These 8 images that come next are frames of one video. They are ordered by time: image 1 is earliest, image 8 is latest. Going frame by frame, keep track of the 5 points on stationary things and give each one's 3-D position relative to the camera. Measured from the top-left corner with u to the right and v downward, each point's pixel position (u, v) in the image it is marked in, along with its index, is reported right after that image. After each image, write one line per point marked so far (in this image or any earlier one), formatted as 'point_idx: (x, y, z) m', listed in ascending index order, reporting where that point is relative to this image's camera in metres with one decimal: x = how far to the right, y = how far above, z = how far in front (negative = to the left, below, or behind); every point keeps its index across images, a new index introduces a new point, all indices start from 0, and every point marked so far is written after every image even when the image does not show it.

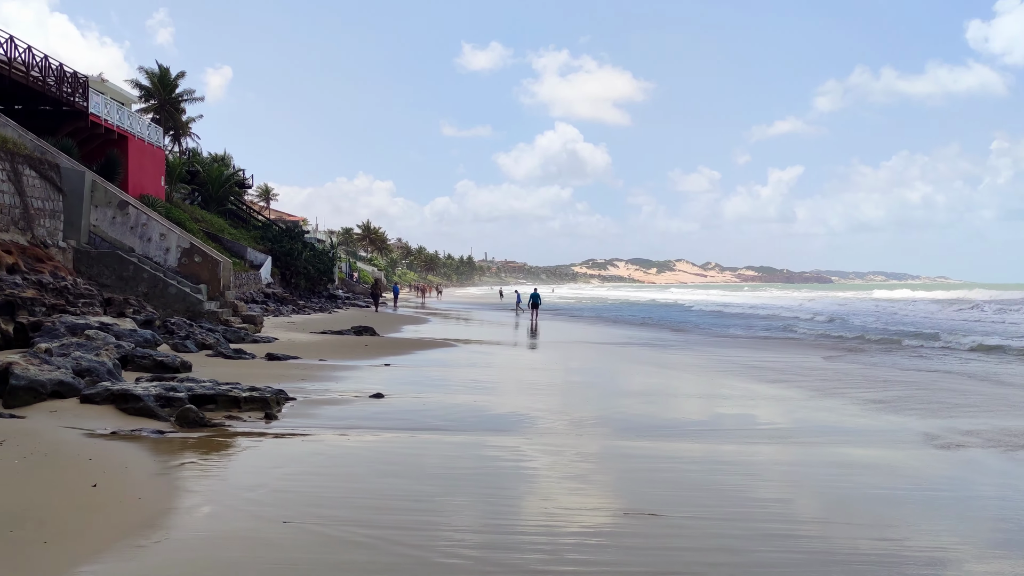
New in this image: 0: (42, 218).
0: (-8.1, +1.2, +15.7) m
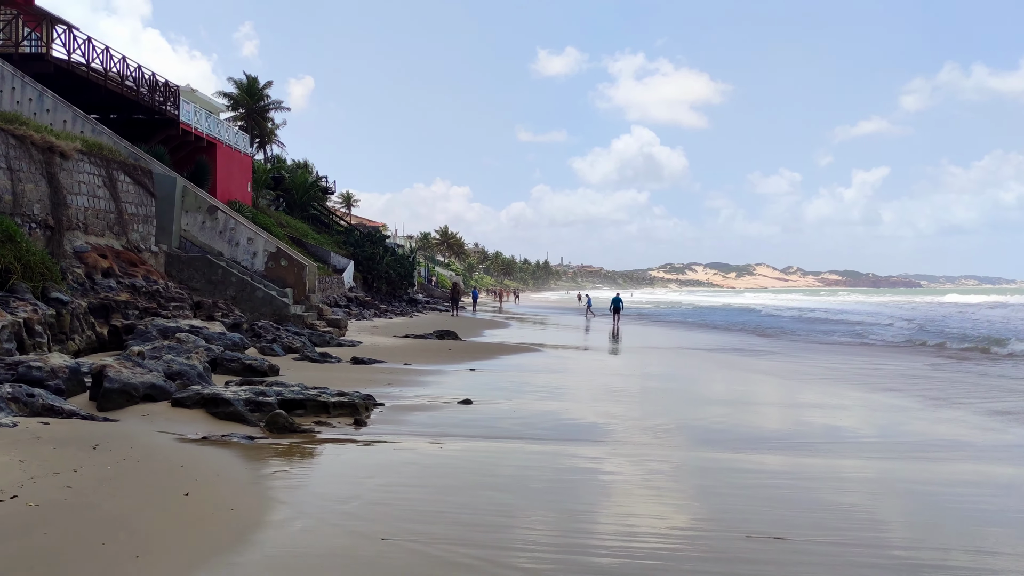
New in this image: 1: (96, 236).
0: (-6.6, +1.1, +16.0) m
1: (-6.6, +0.8, +14.5) m
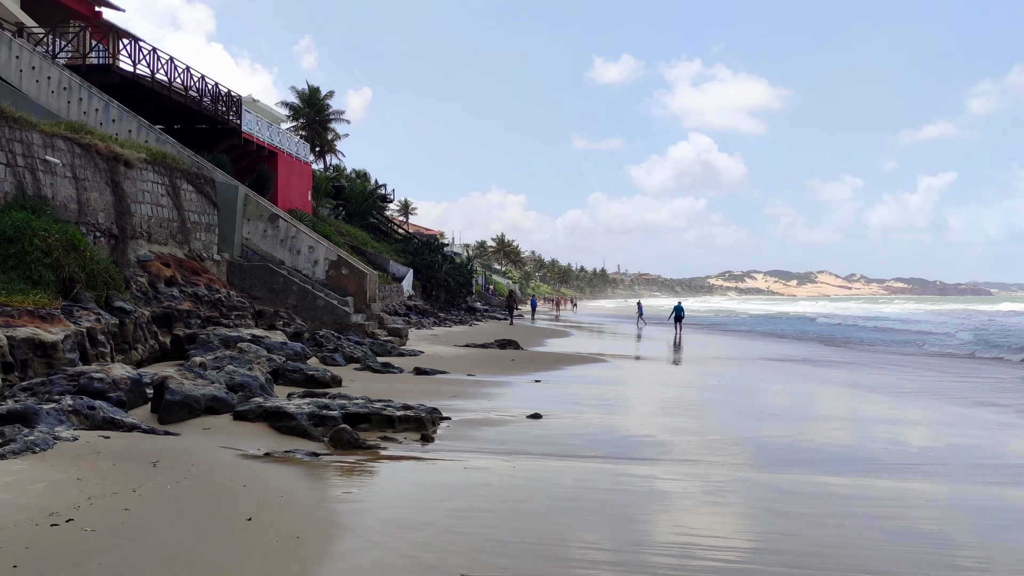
0: (-5.5, +1.0, +16.0) m
1: (-5.6, +0.7, +14.5) m
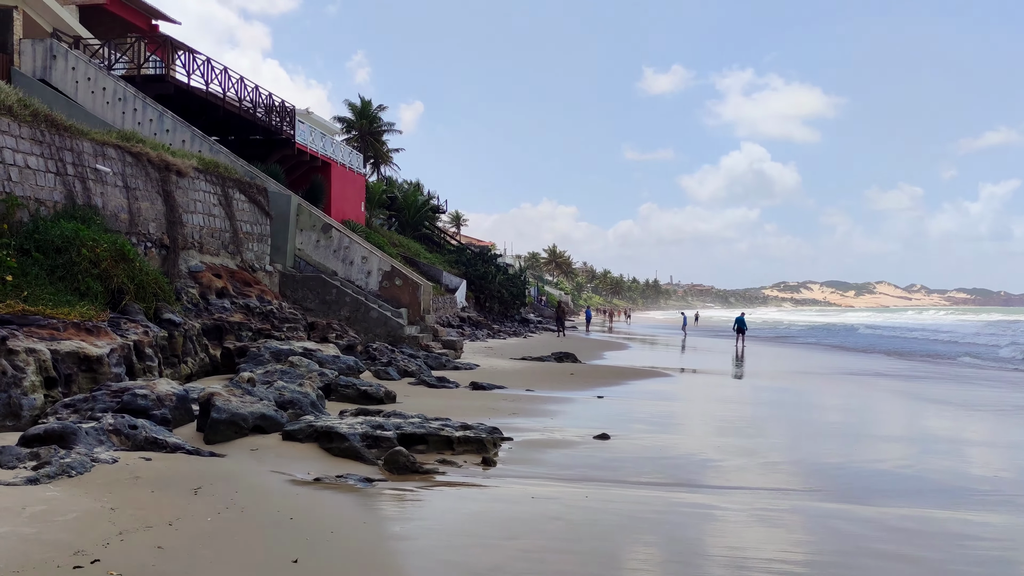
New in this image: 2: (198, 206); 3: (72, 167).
0: (-4.5, +0.8, +15.7) m
1: (-4.7, +0.5, +14.2) m
2: (-4.8, +1.3, +14.0) m
3: (-5.3, +1.5, +11.0) m
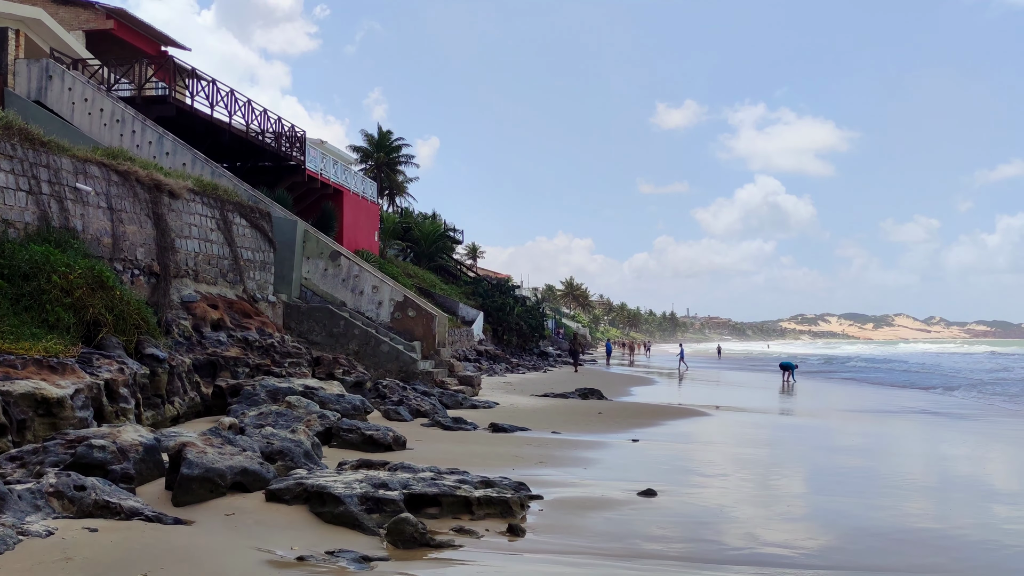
0: (-4.1, +0.3, +14.6) m
1: (-4.3, +0.1, +13.0) m
2: (-4.5, +0.8, +12.9) m
3: (-5.0, +1.1, +9.9) m
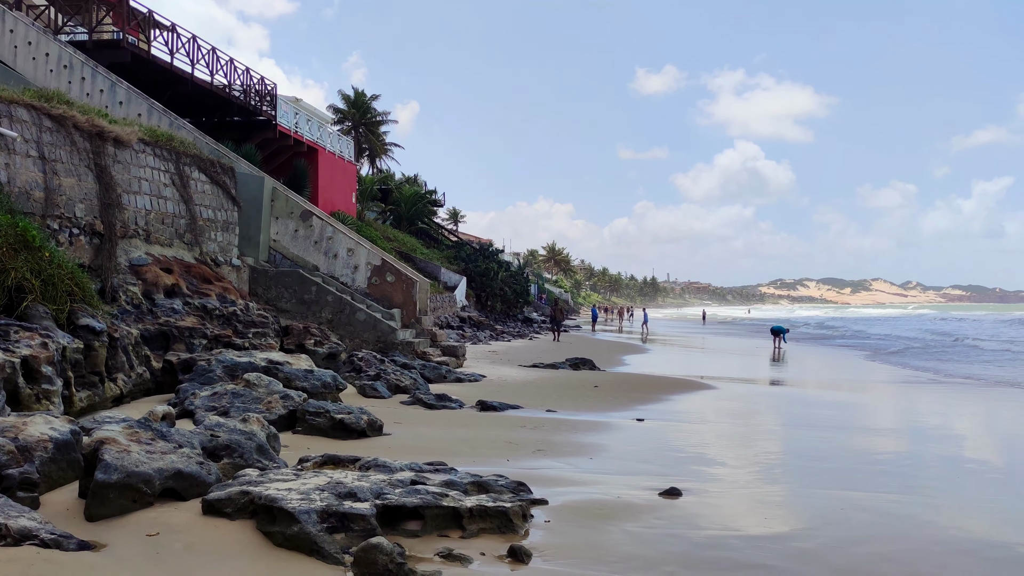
0: (-4.3, +0.8, +13.2) m
1: (-4.5, +0.5, +11.7) m
2: (-4.6, +1.3, +11.5) m
3: (-5.1, +1.5, +8.6) m
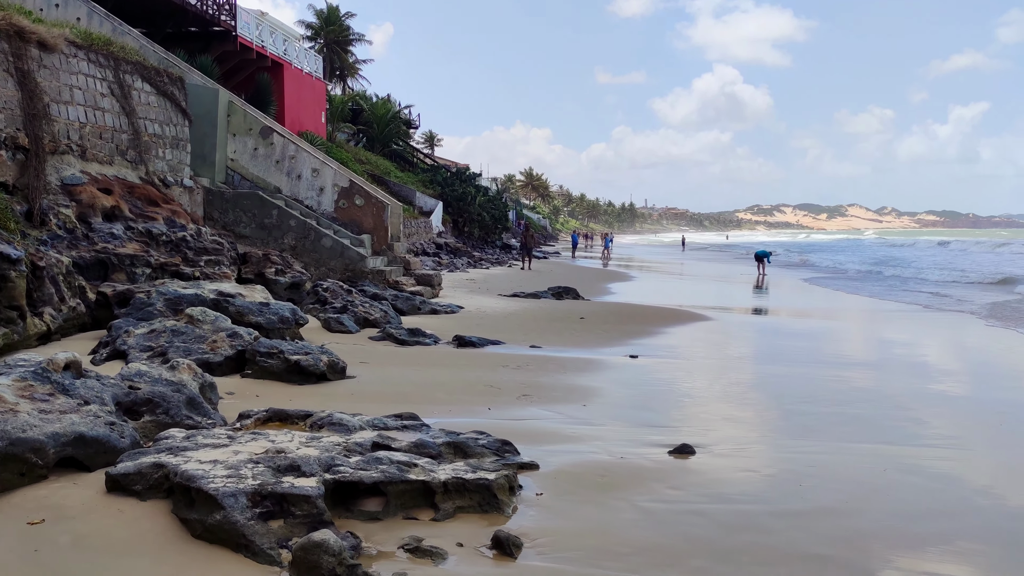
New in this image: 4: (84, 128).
0: (-4.6, +1.8, +12.0) m
1: (-4.7, +1.4, +10.5) m
2: (-4.9, +2.2, +10.2) m
3: (-5.3, +2.1, +7.3) m
4: (-4.8, +1.8, +10.3) m
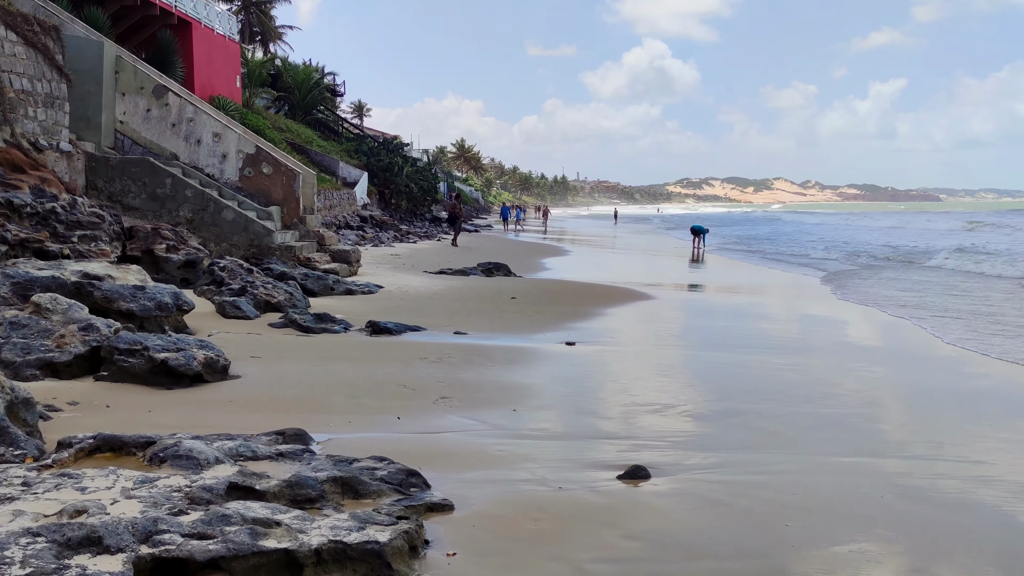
0: (-5.5, +2.1, +10.5) m
1: (-5.5, +1.6, +9.0) m
2: (-5.6, +2.3, +8.7) m
3: (-5.8, +2.2, +5.7) m
4: (-5.6, +2.0, +8.8) m
